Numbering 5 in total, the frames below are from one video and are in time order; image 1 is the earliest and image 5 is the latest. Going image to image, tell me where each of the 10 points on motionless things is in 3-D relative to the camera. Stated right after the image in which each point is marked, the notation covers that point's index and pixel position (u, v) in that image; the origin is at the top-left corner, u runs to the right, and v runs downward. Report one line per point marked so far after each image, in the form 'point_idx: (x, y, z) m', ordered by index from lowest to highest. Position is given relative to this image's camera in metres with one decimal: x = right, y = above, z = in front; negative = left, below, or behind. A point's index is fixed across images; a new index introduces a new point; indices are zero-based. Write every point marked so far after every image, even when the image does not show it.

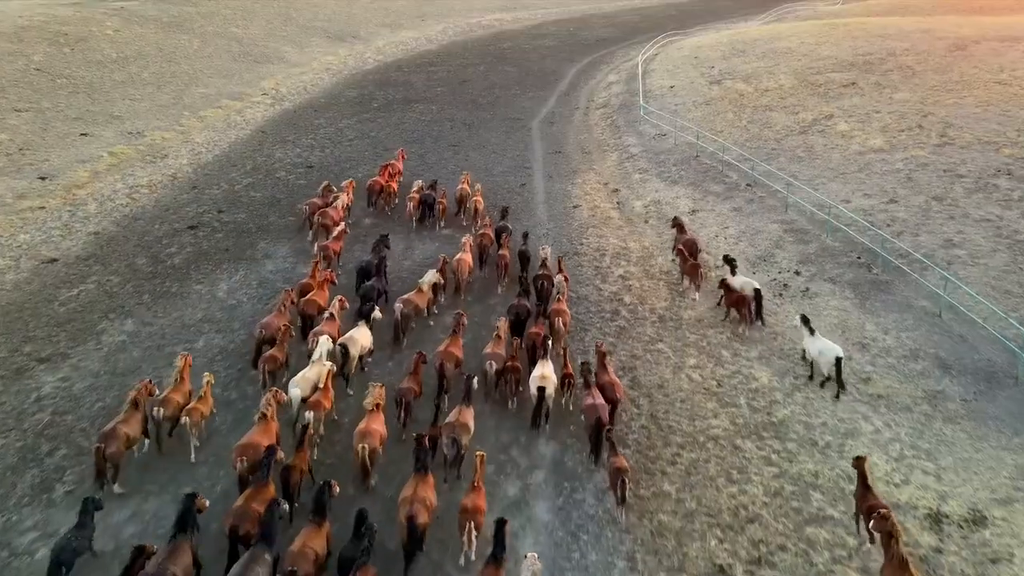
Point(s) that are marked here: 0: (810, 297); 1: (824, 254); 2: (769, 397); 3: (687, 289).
0: (+6.7, -0.2, +15.2) m
1: (+7.6, +0.8, +16.6) m
2: (+4.7, -2.0, +12.5) m
3: (+4.2, 0.0, +16.5) m
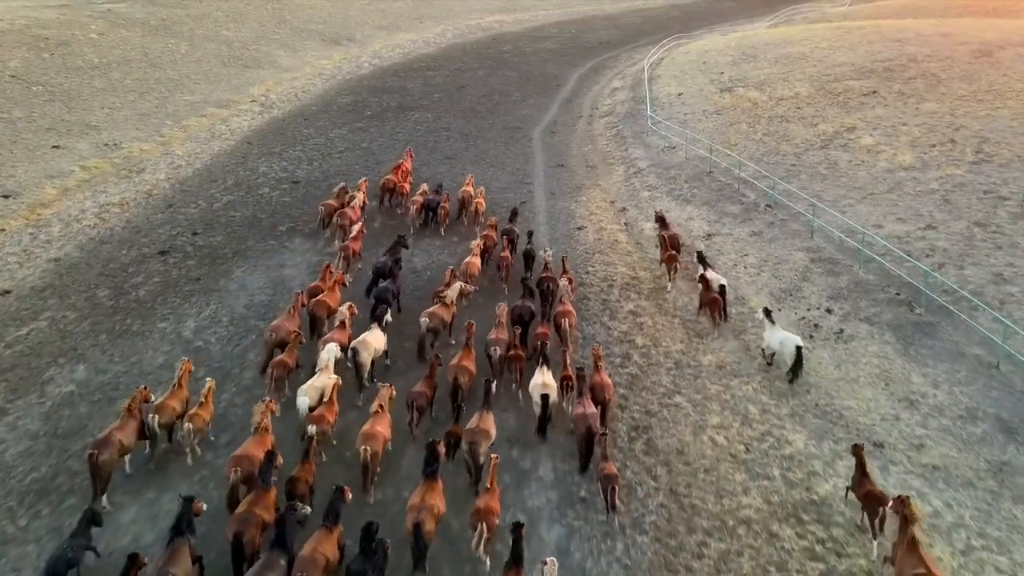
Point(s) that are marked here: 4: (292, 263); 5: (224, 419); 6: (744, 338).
0: (+6.6, -1.0, +13.6) m
1: (+7.6, 0.0, +14.9) m
2: (+4.7, -2.8, +10.8) m
3: (+4.2, -0.9, +14.8) m
4: (-5.9, +0.6, +18.2) m
5: (-5.2, -2.4, +12.4) m
6: (+4.9, -1.1, +14.3) m
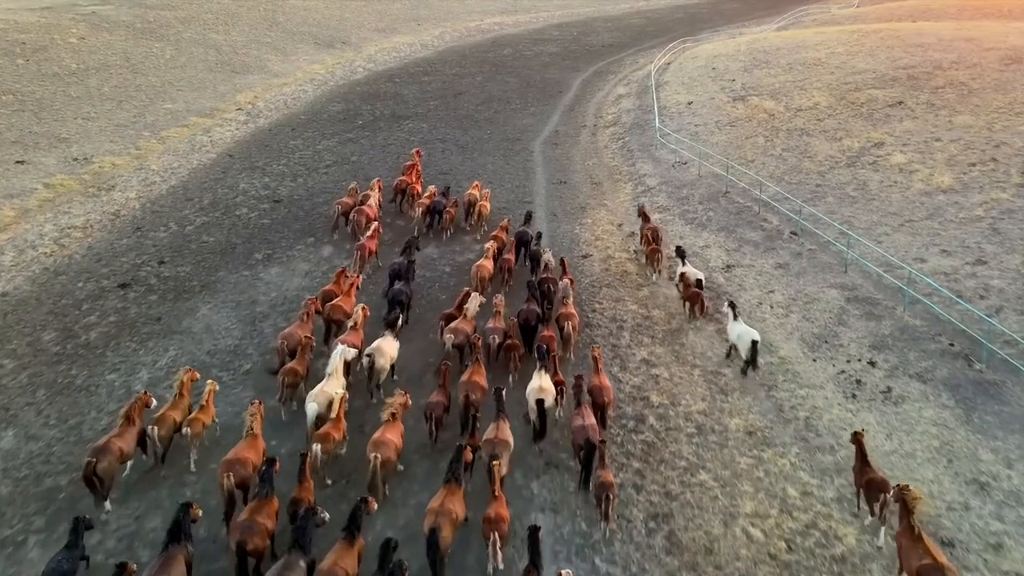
0: (+6.6, -2.0, +11.7) m
1: (+7.6, -0.9, +13.1) m
2: (+4.6, -3.8, +9.0) m
3: (+4.2, -1.8, +12.9) m
4: (-6.0, -0.3, +16.4) m
5: (-5.3, -3.3, +10.6) m
6: (+4.8, -2.0, +12.5) m
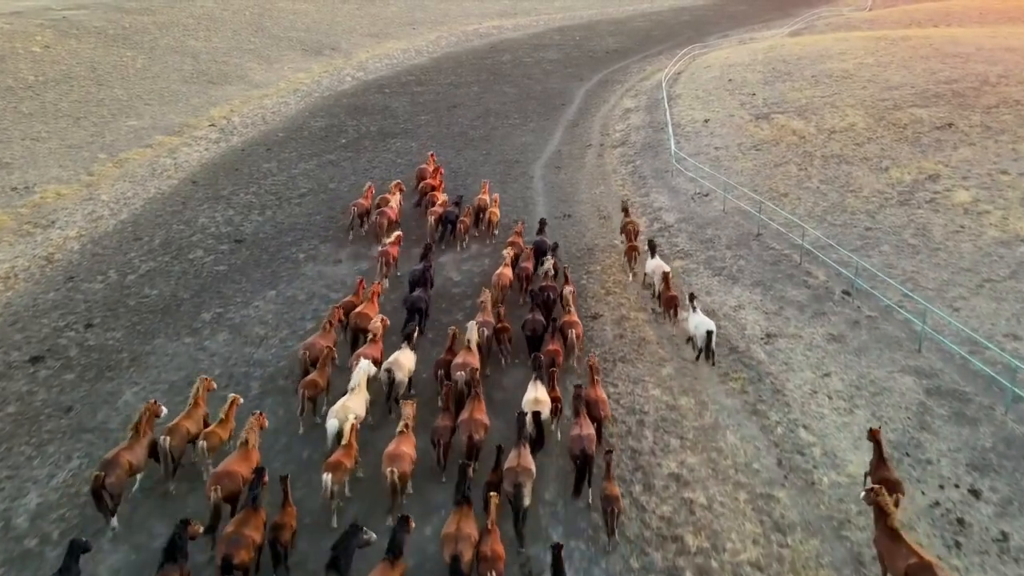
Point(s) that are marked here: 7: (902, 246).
0: (+6.5, -3.5, +8.8) m
1: (+7.4, -2.5, +10.1) m
2: (+4.5, -5.3, +6.0) m
3: (+4.0, -3.3, +10.0) m
4: (-6.1, -1.8, +13.5) m
5: (-5.4, -4.8, +7.6) m
6: (+4.7, -3.5, +9.5) m
7: (+9.1, +1.0, +15.8) m
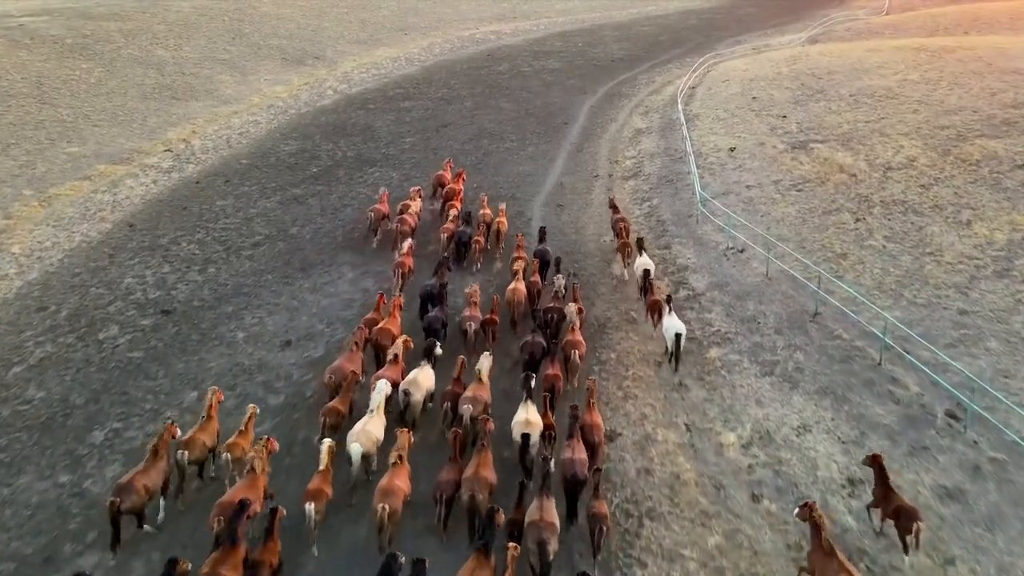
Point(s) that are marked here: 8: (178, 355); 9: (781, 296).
0: (+6.3, -5.4, +5.0) m
1: (+7.3, -4.4, +6.3) m
2: (+4.3, -7.2, +2.2) m
3: (+3.9, -5.2, +6.2) m
4: (-6.3, -3.7, +9.7) m
5: (-5.6, -6.7, +3.8) m
6: (+4.5, -5.4, +5.7) m
7: (+8.9, -0.9, +12.0) m
8: (-7.0, -1.4, +14.3) m
9: (+5.8, -0.2, +14.5) m
